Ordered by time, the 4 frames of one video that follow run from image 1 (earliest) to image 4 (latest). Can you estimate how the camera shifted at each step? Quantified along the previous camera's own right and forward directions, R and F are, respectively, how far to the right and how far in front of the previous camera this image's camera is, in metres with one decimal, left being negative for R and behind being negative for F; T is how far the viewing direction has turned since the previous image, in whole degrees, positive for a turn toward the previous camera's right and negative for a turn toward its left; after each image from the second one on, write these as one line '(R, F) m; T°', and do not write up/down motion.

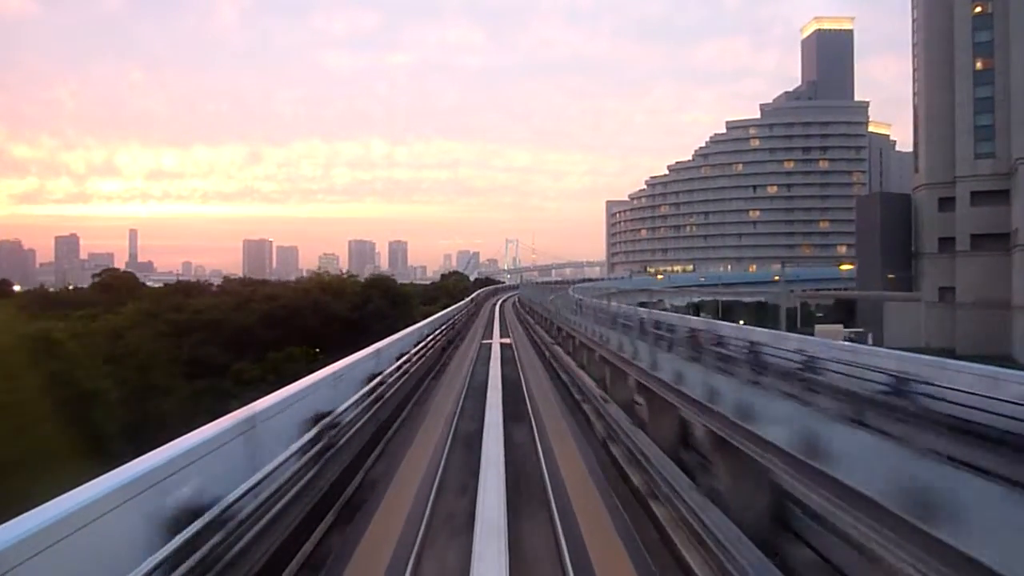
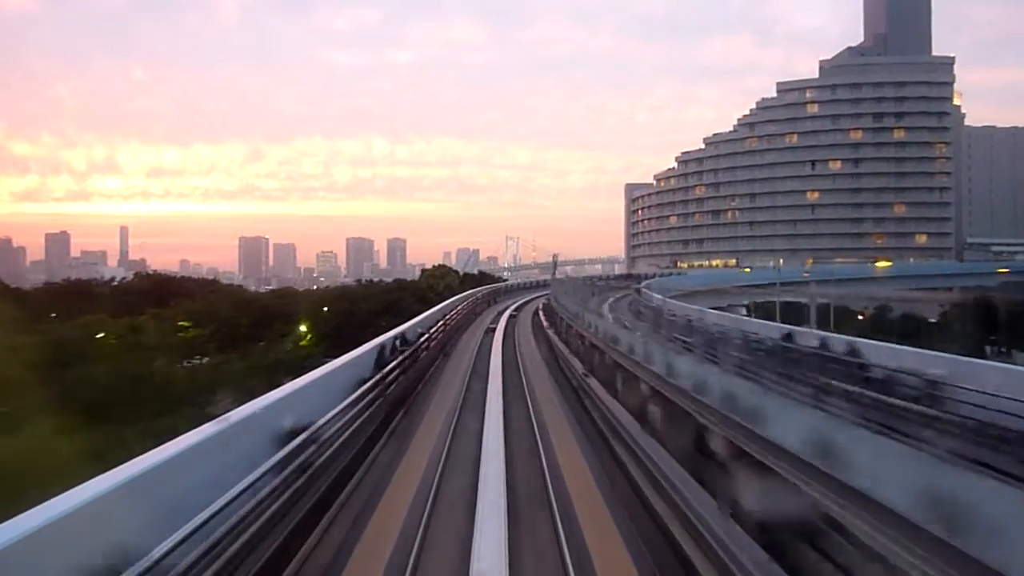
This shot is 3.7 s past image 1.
(0.0, +1.6) m; 0°
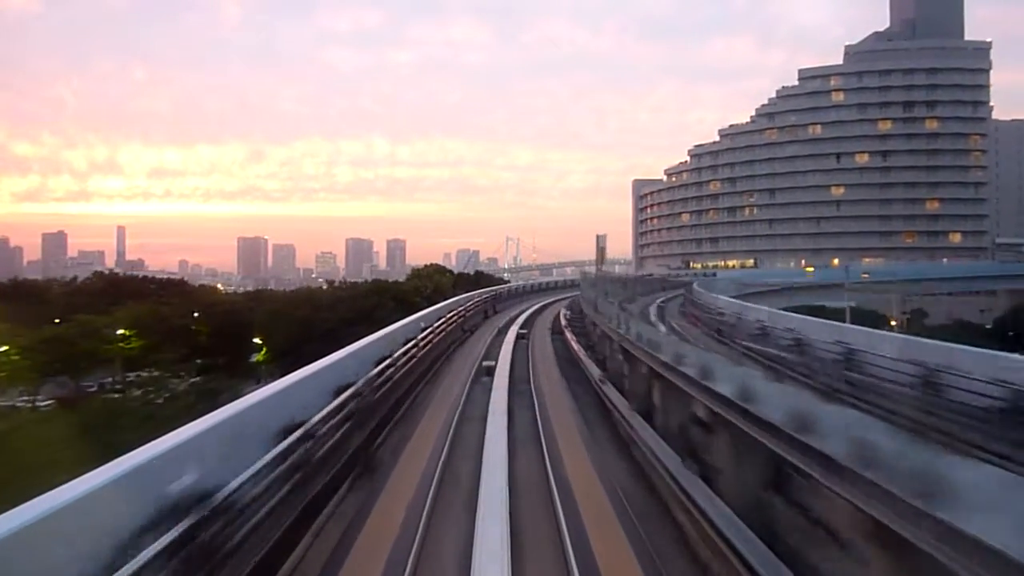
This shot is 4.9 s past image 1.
(0.0, +0.5) m; 0°
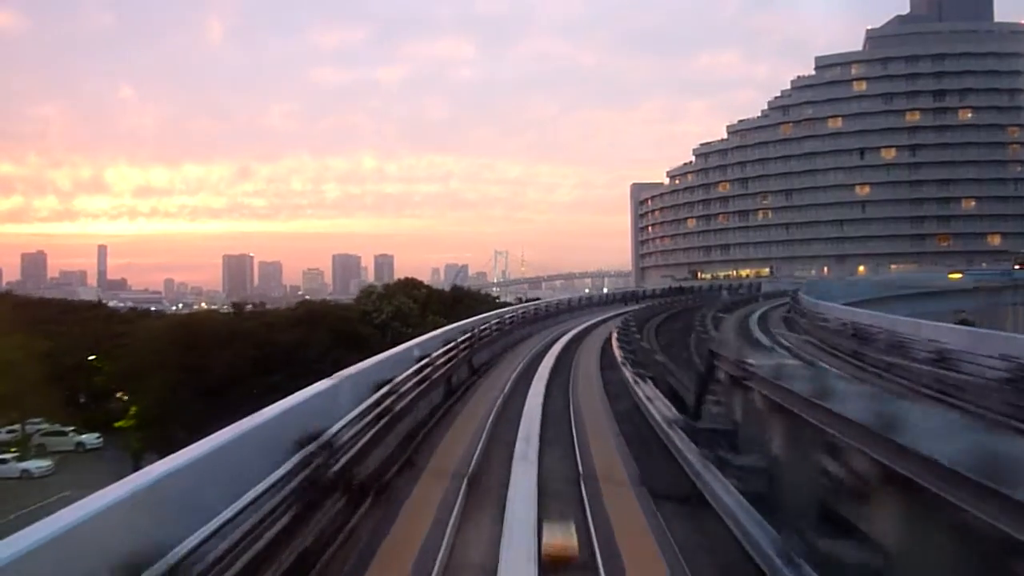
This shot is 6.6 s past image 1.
(0.0, +0.7) m; +1°
